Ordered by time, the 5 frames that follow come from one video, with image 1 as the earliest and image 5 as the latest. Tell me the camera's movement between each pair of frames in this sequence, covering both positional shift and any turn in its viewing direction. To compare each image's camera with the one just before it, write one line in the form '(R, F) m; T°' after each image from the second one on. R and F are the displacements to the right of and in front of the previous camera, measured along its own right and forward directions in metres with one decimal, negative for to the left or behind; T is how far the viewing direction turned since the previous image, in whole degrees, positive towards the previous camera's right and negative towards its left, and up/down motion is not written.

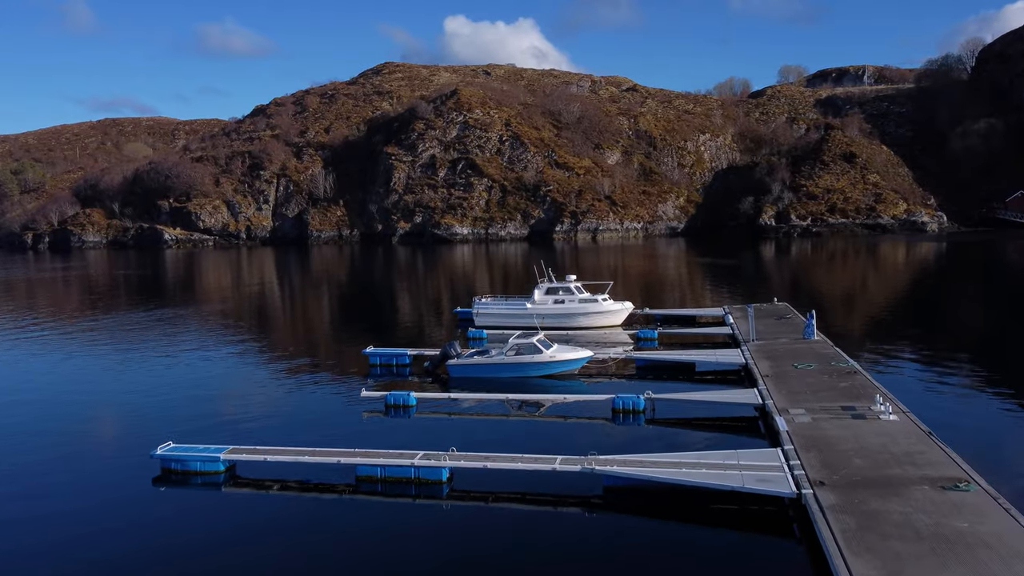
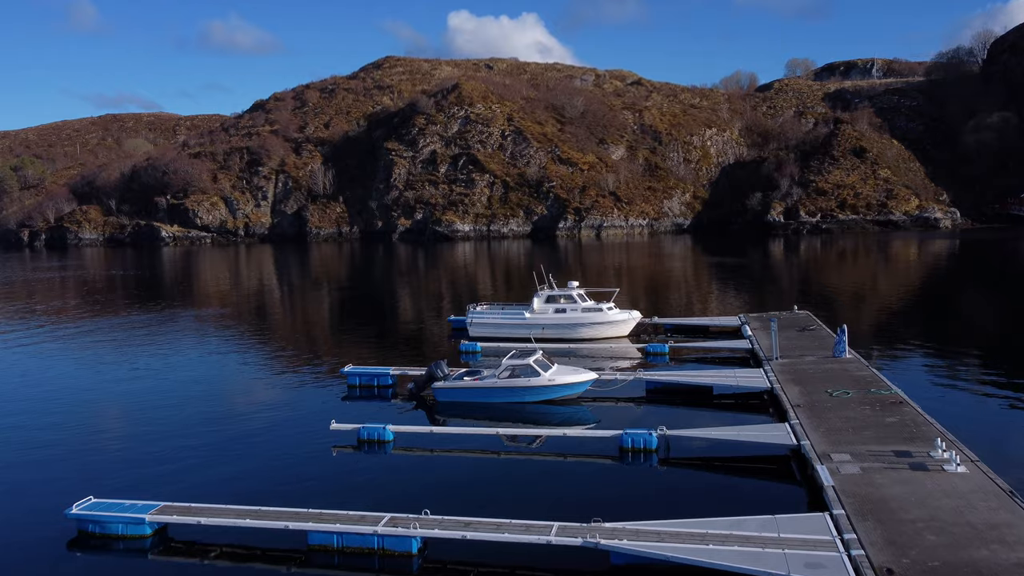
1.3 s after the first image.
(+0.2, +1.6) m; 0°
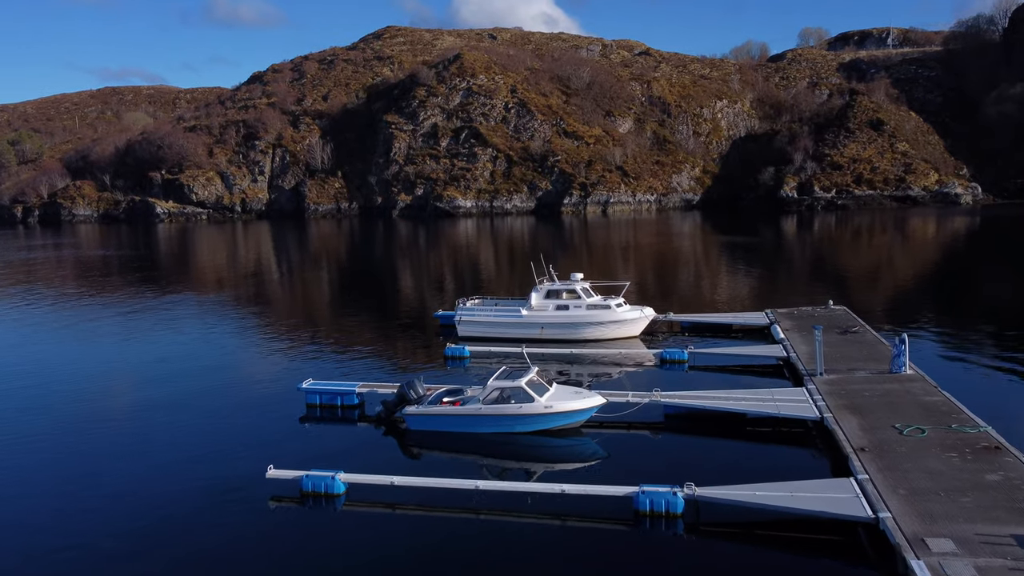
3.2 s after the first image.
(+0.2, +2.3) m; 0°
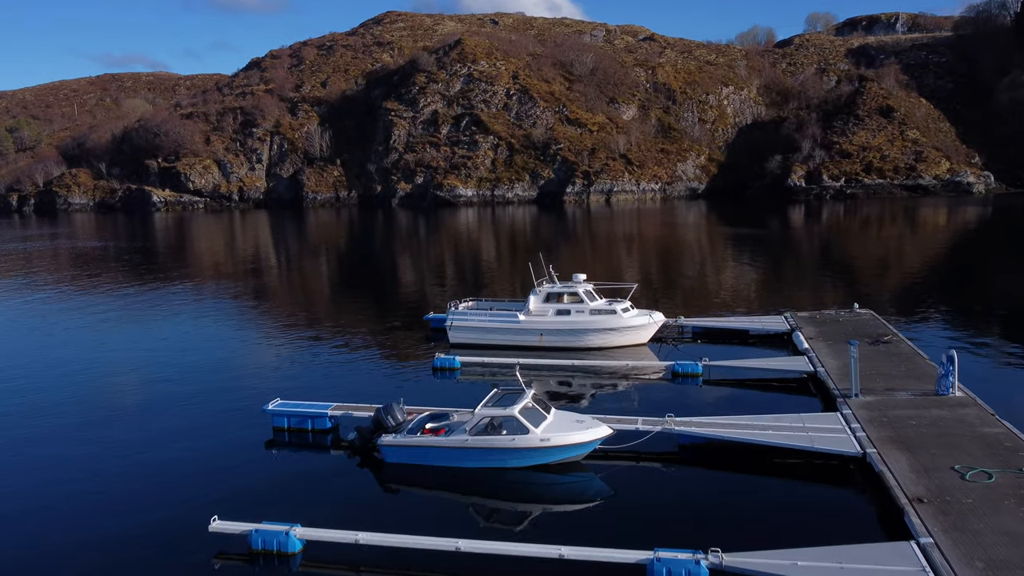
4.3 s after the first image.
(+0.1, +1.4) m; 0°
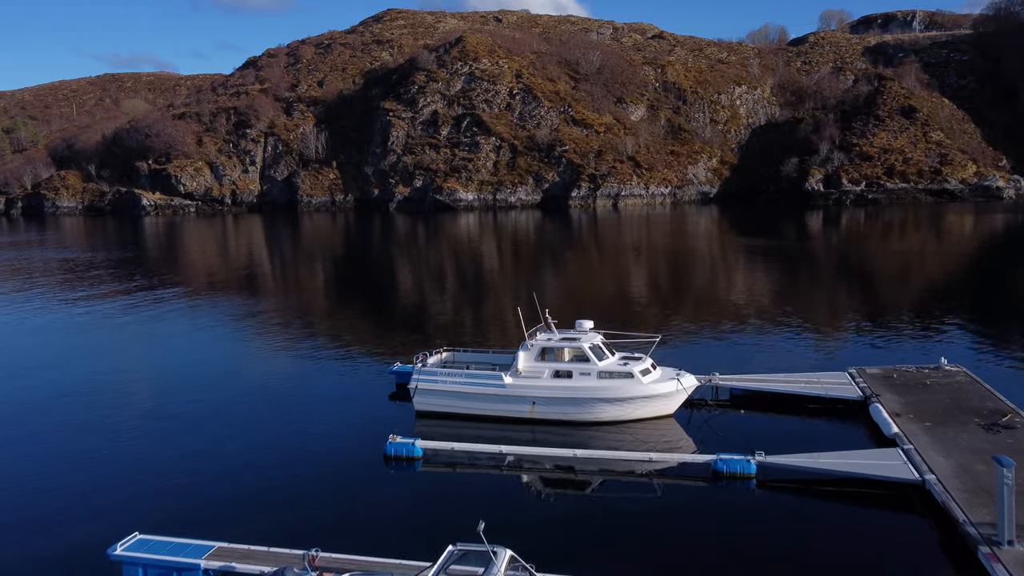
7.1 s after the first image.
(+0.3, +3.5) m; 0°
